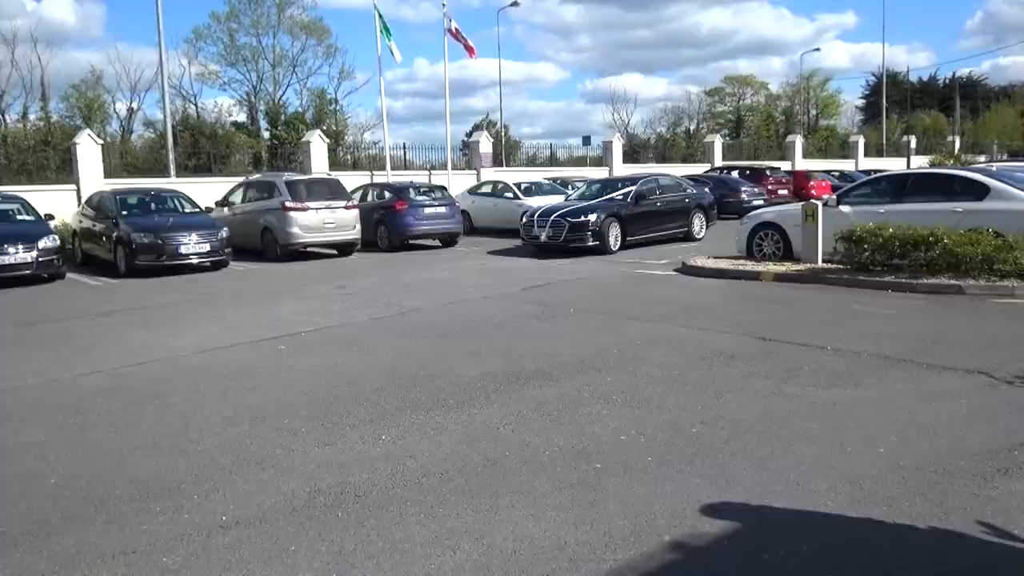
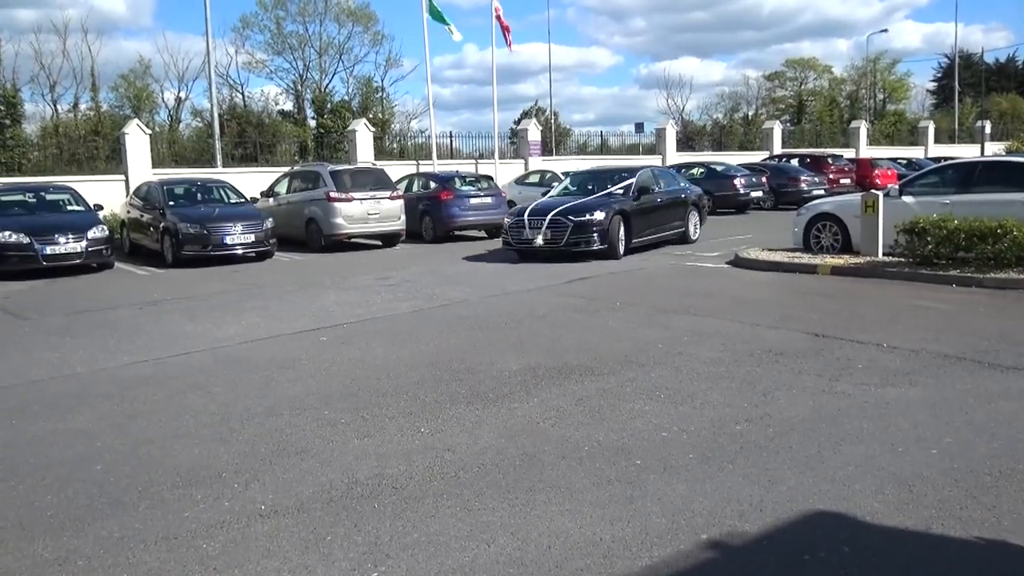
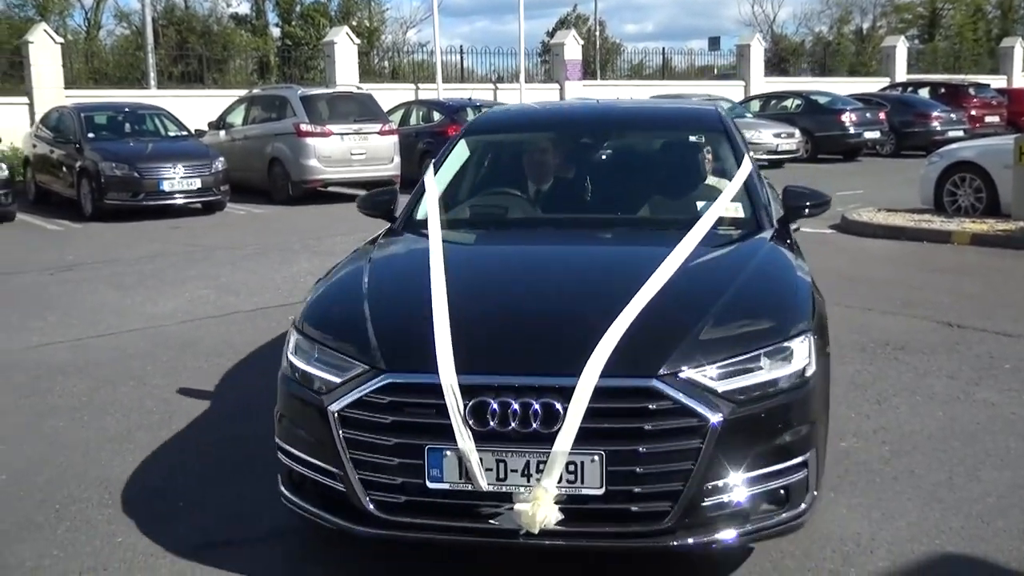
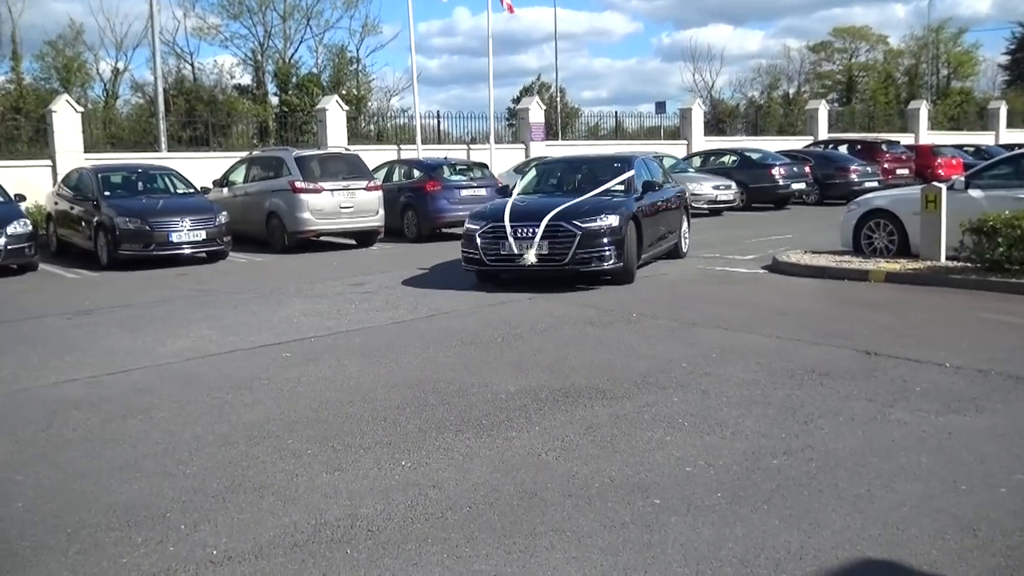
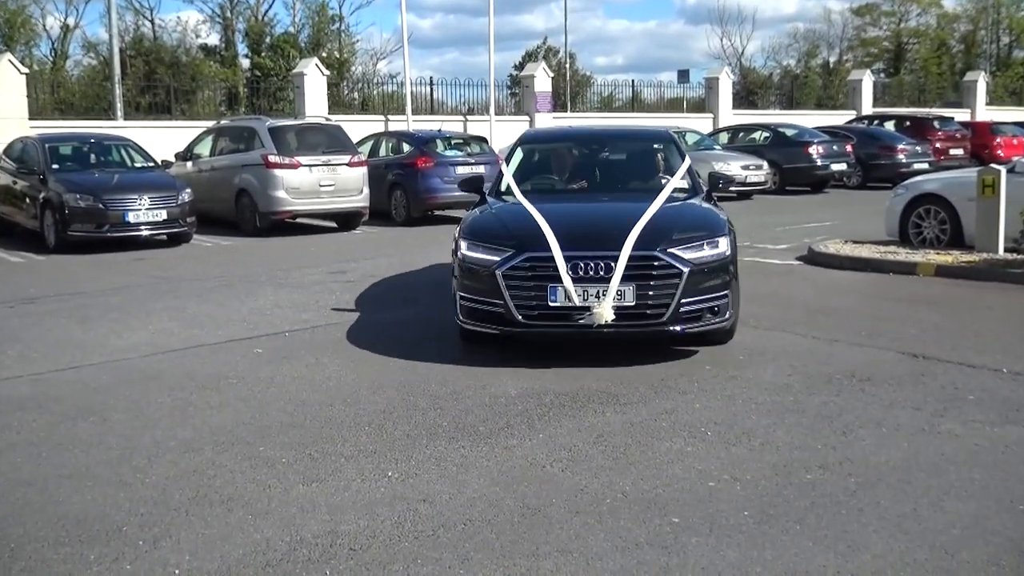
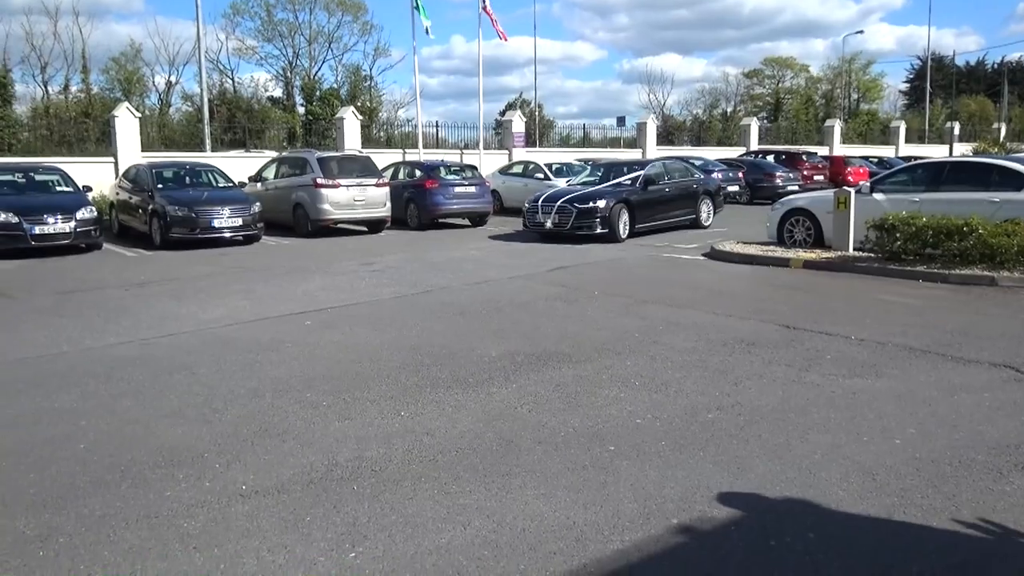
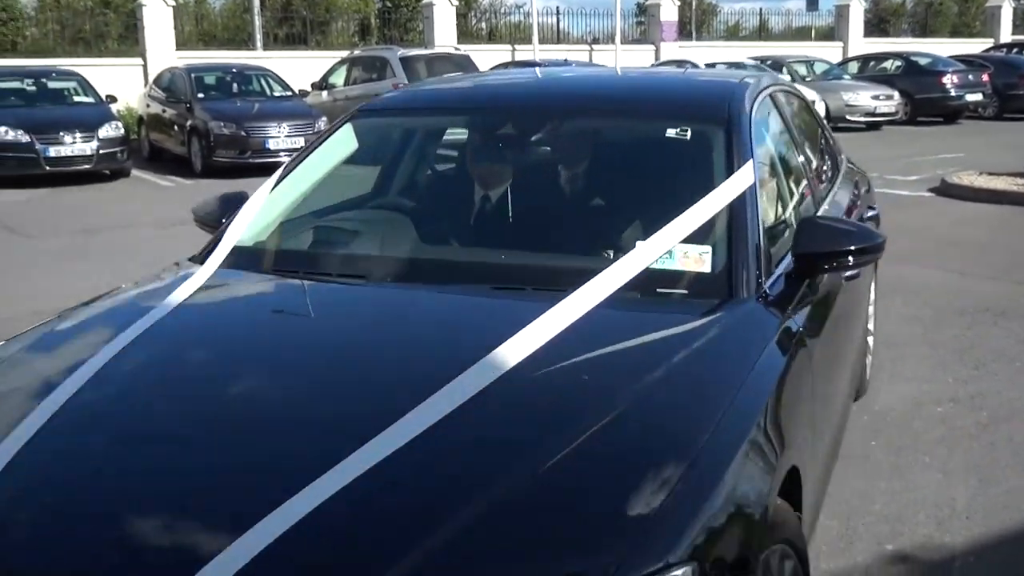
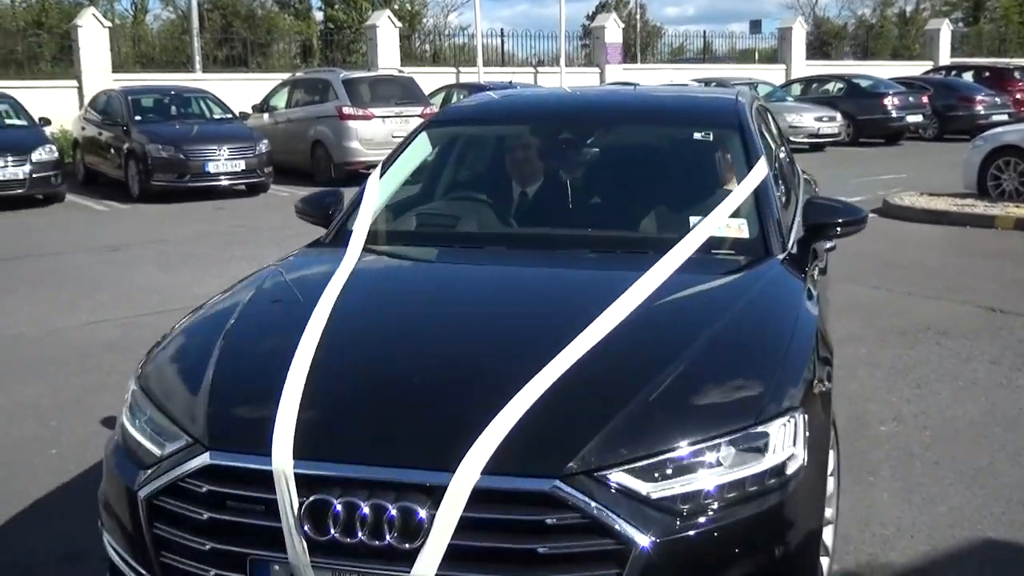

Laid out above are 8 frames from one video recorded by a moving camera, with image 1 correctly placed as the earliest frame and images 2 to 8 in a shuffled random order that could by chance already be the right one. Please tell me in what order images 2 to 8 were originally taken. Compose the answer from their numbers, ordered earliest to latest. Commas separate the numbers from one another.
6, 2, 4, 5, 3, 8, 7
